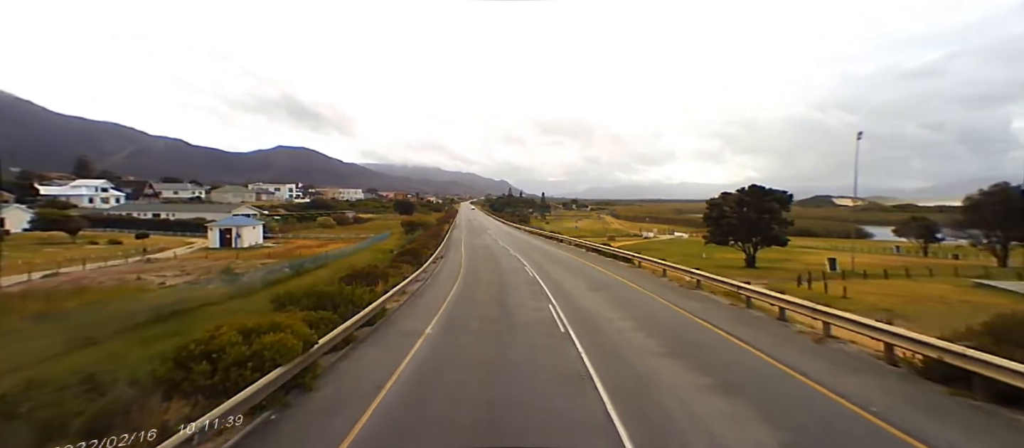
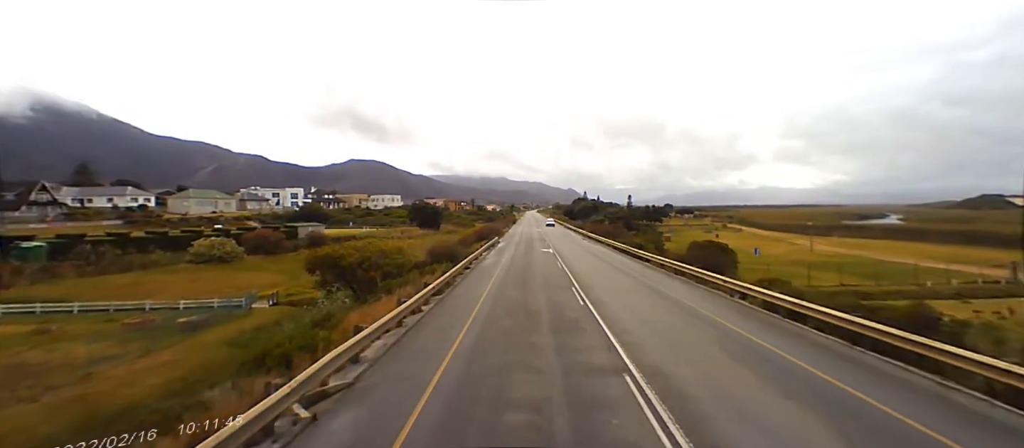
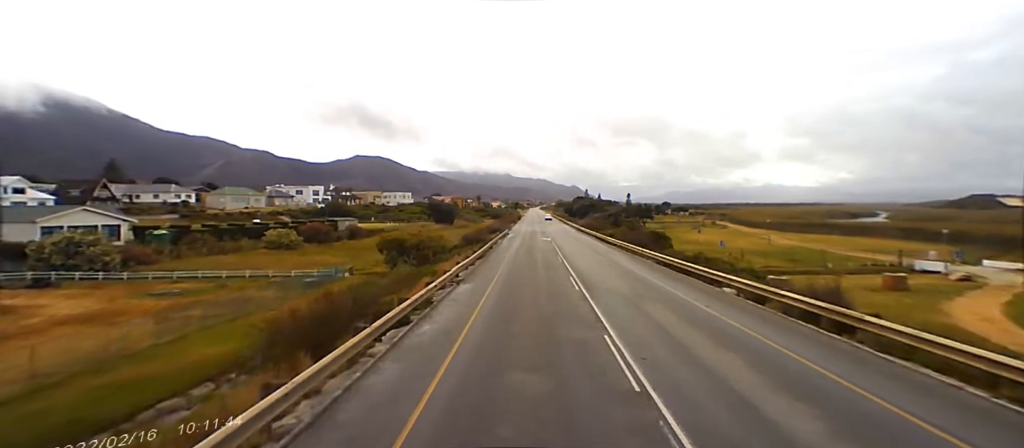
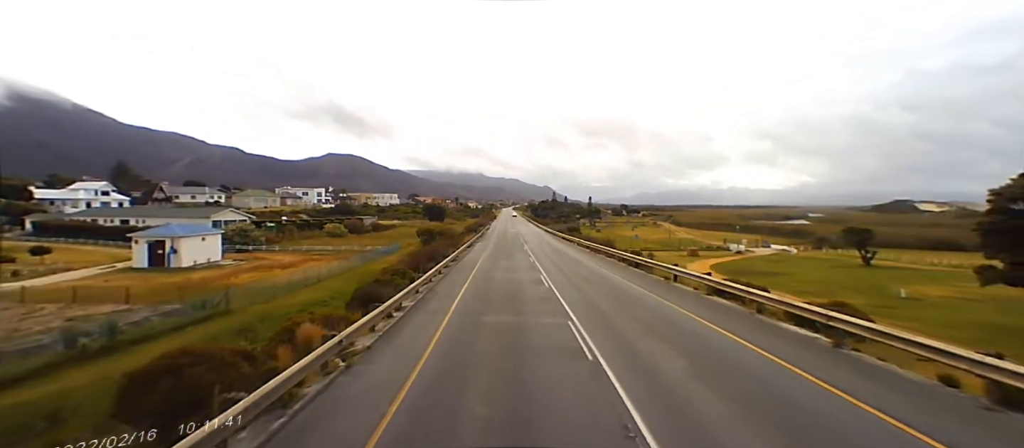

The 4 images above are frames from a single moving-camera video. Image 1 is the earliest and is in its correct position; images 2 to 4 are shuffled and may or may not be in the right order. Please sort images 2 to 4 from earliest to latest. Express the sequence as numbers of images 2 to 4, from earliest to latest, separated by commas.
4, 3, 2
